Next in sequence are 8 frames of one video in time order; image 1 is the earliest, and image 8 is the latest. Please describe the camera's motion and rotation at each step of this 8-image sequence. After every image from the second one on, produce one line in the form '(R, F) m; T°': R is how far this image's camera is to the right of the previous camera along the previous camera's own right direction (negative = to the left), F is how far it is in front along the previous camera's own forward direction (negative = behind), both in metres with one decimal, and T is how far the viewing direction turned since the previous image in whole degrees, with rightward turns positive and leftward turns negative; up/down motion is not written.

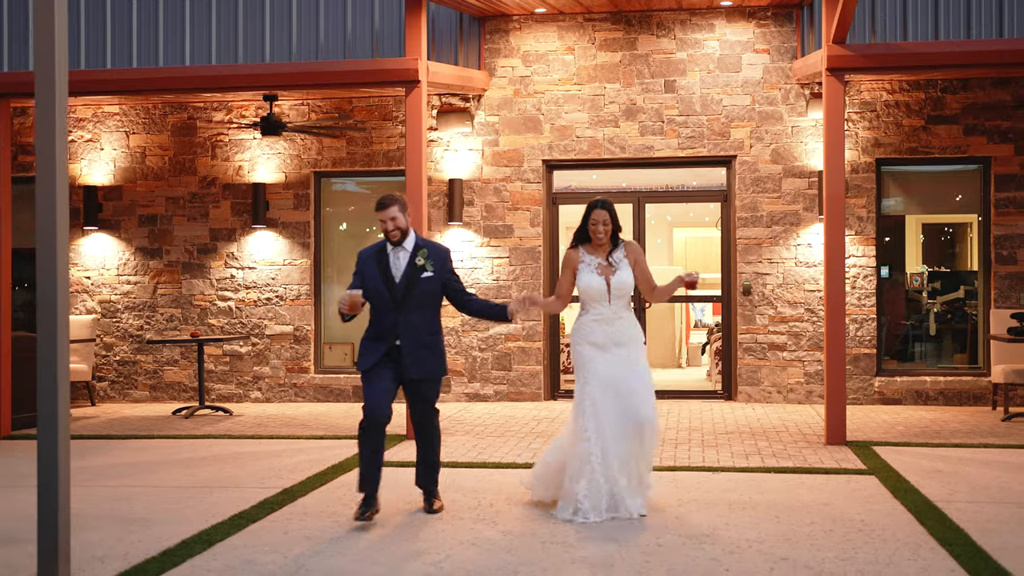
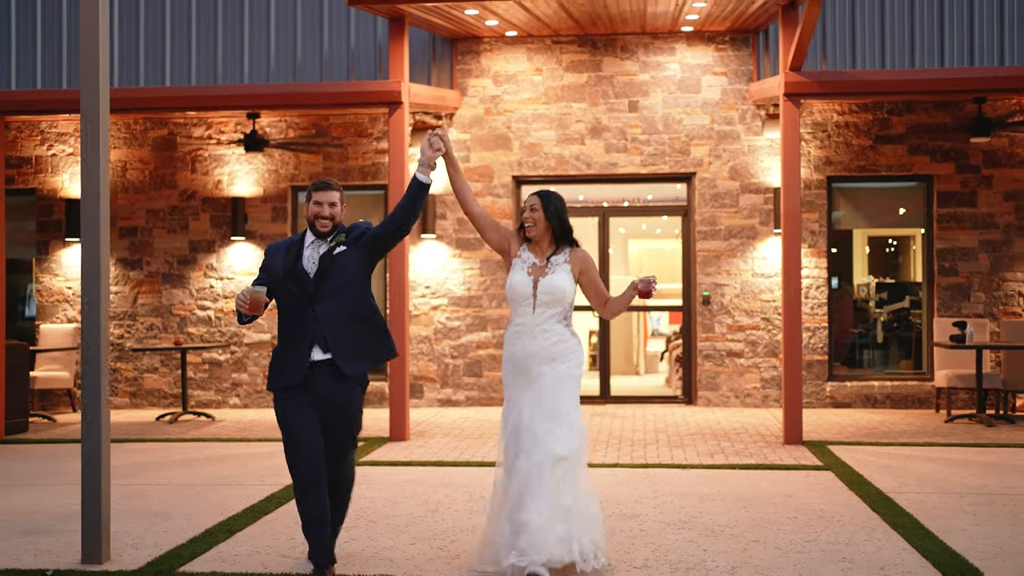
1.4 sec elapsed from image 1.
(-0.2, -0.5) m; +3°
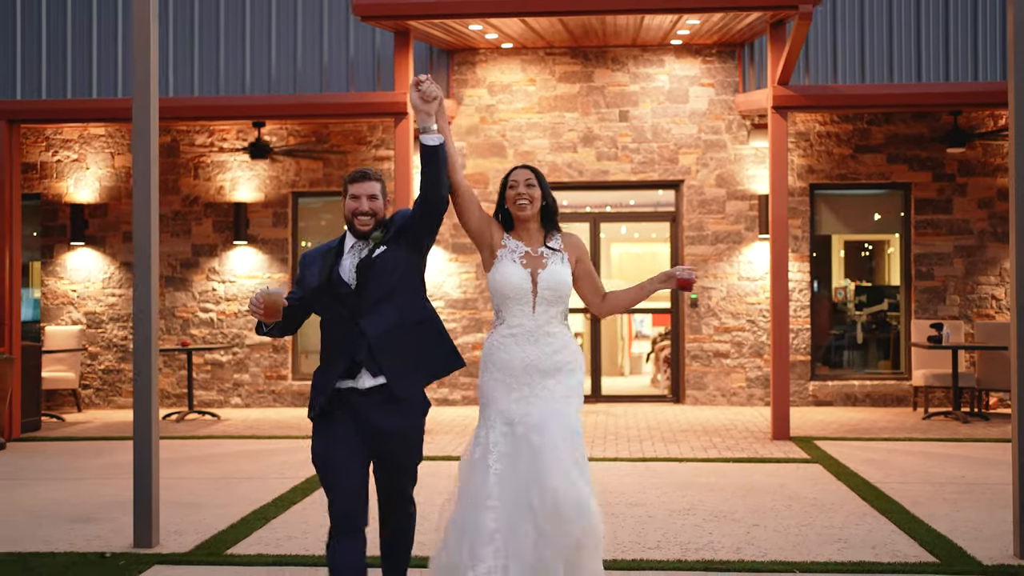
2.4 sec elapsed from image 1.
(-0.2, -0.4) m; +1°
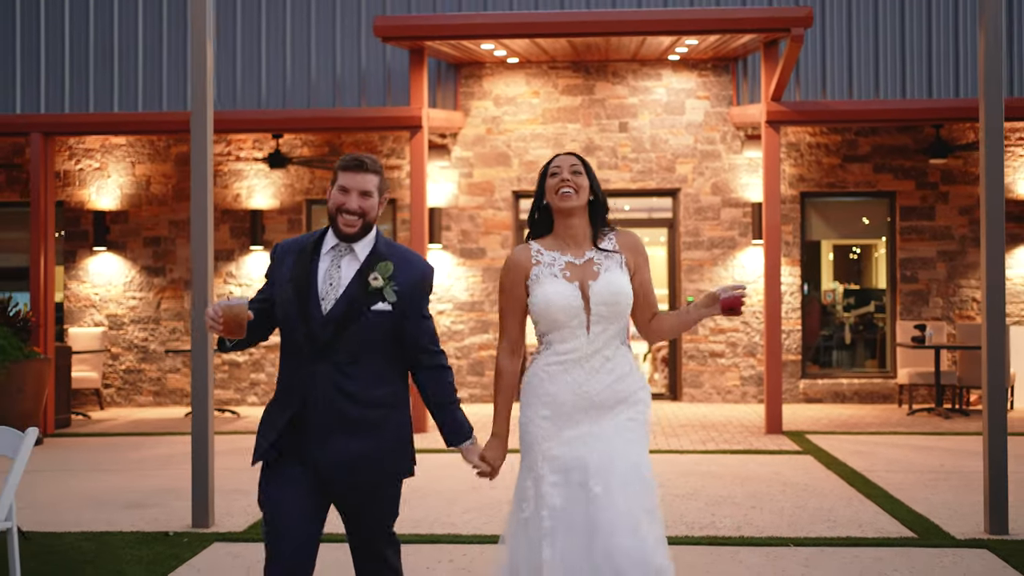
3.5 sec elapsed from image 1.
(-0.2, -0.5) m; +1°
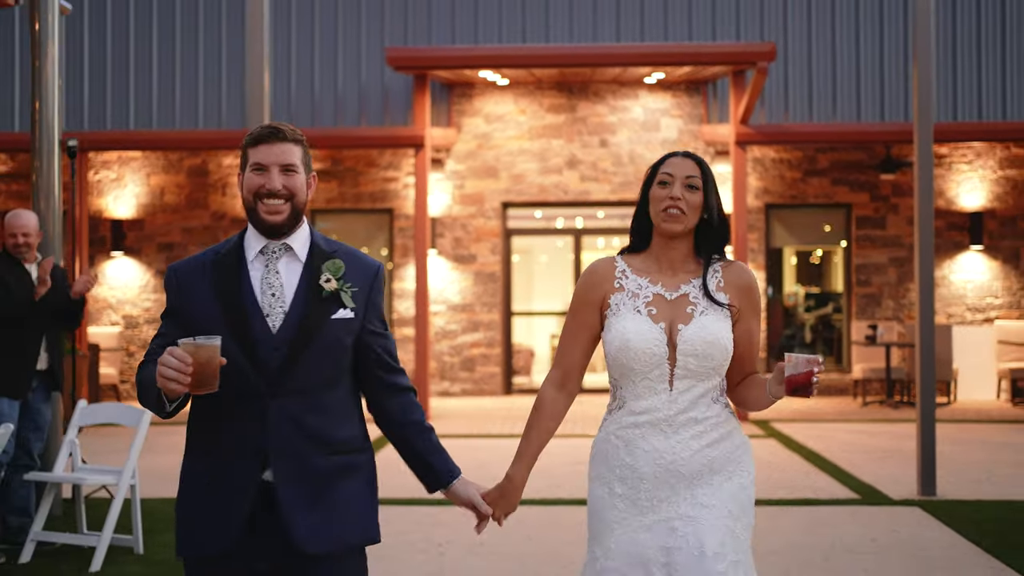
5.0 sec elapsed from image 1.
(-0.3, -1.0) m; +2°
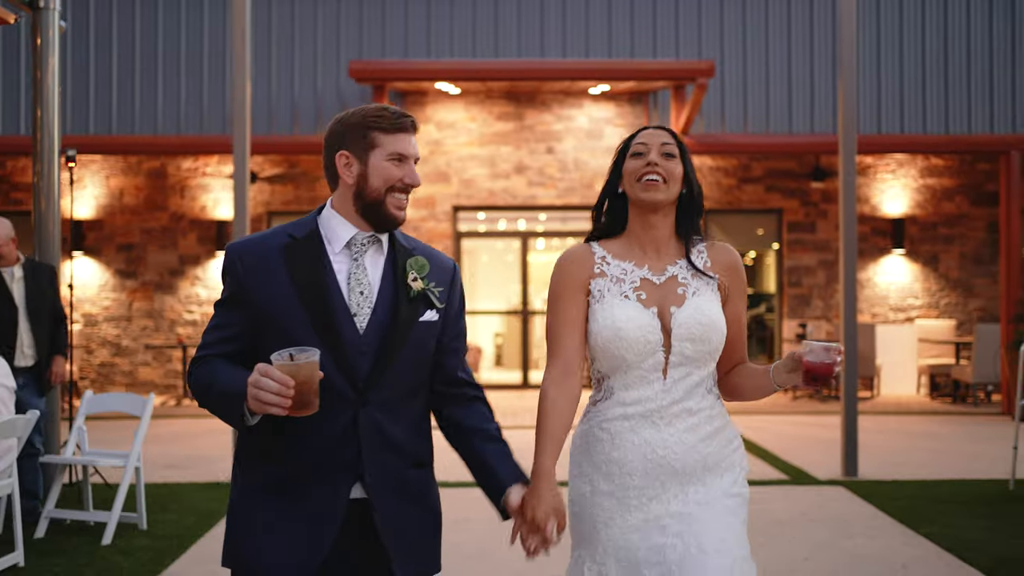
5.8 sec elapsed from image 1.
(-0.2, -0.6) m; +3°
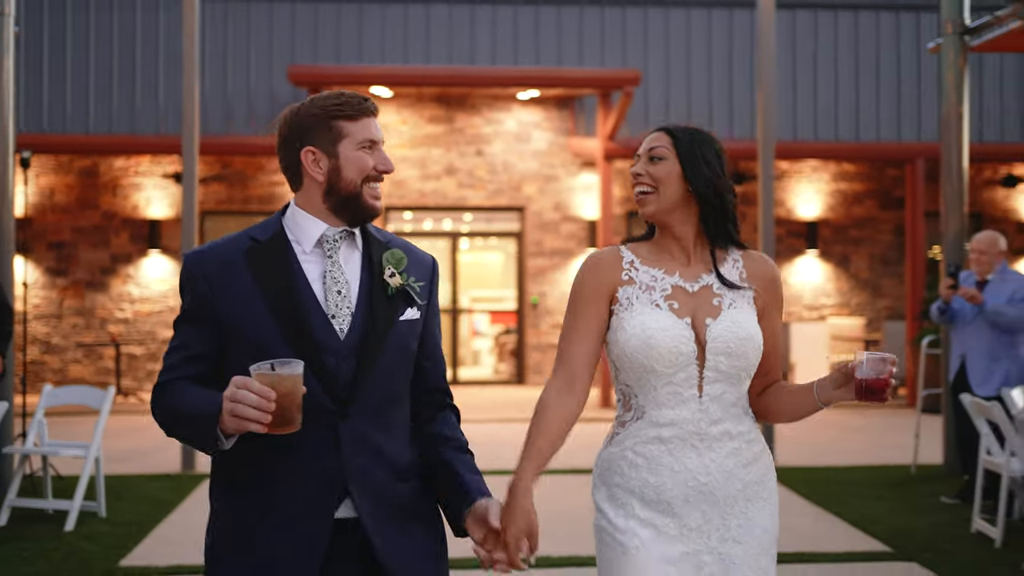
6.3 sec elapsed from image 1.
(-0.1, -0.4) m; +4°
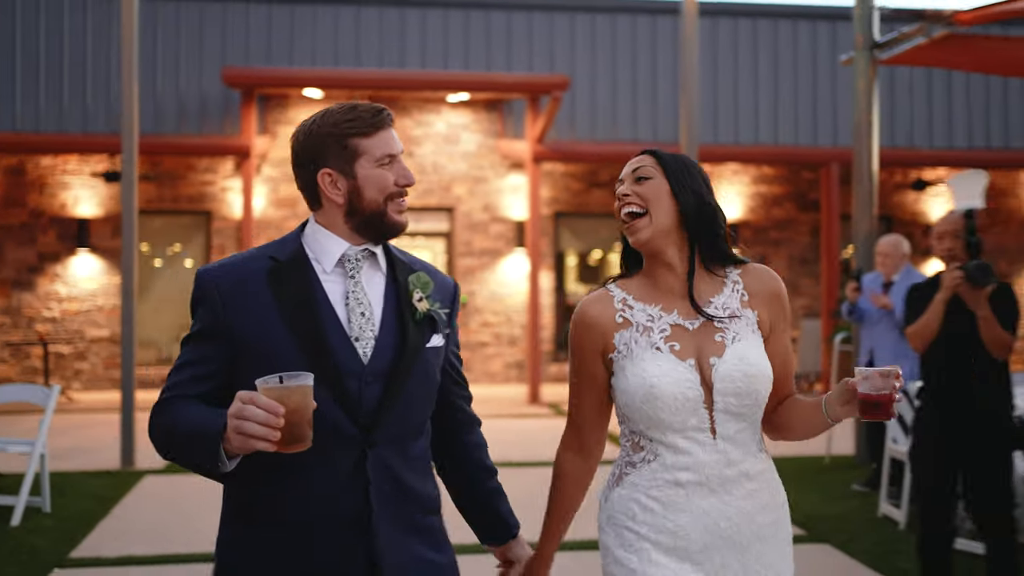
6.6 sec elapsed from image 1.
(-0.1, -0.3) m; +4°
